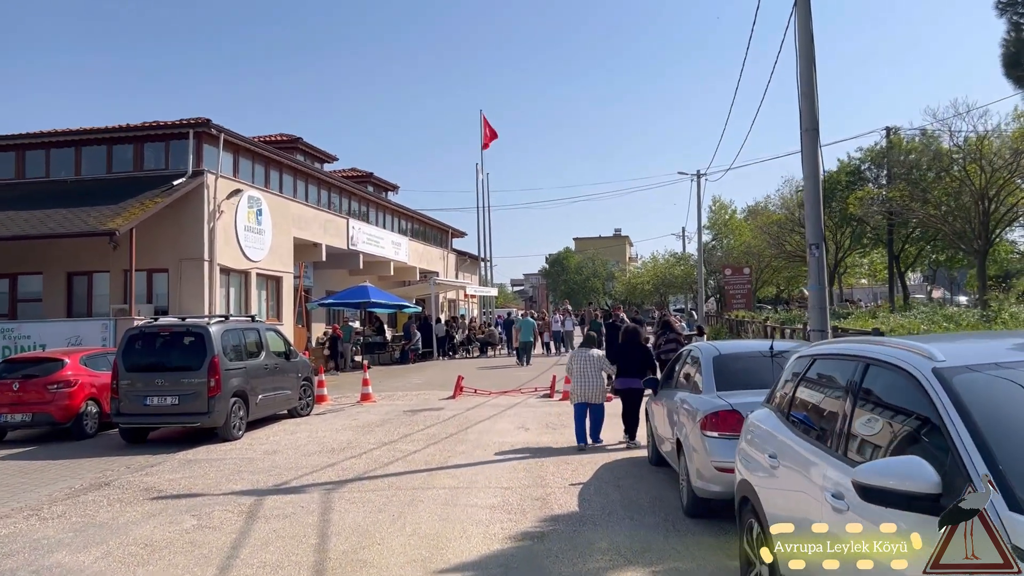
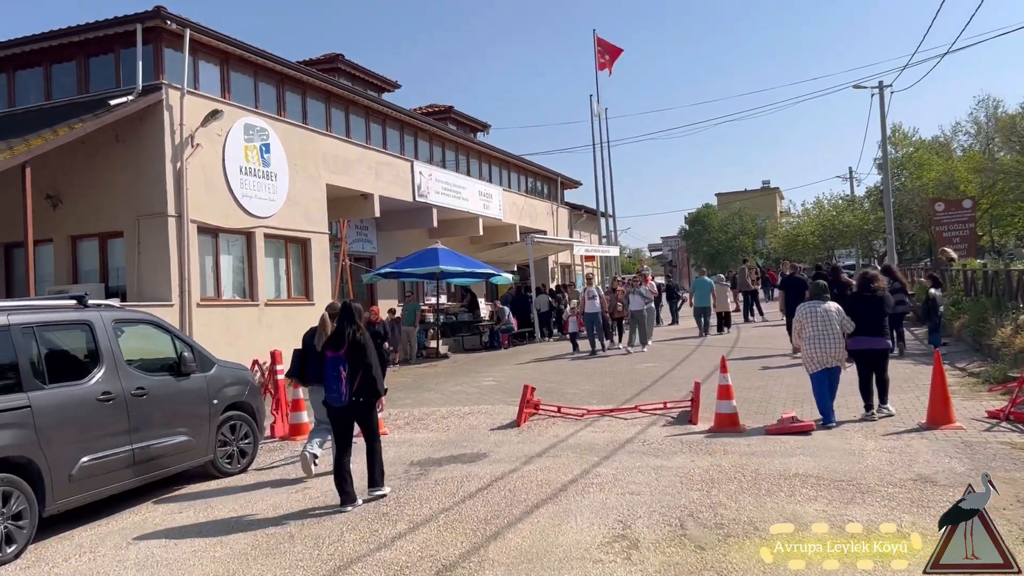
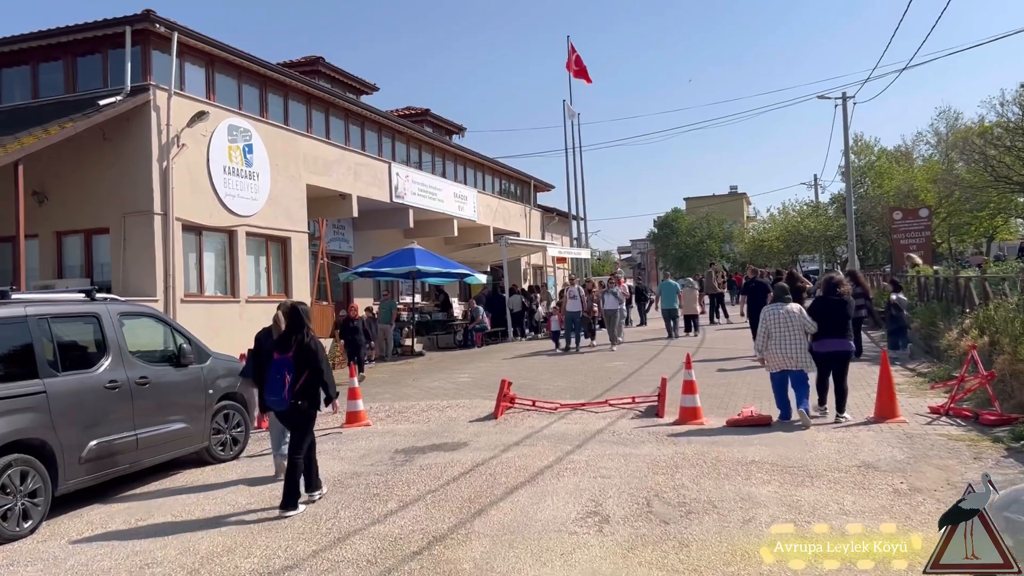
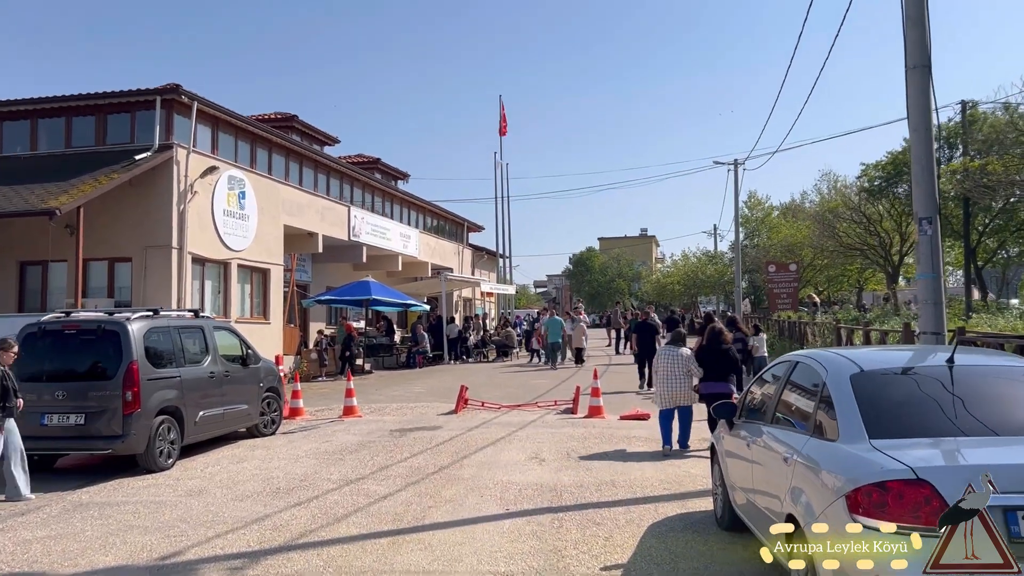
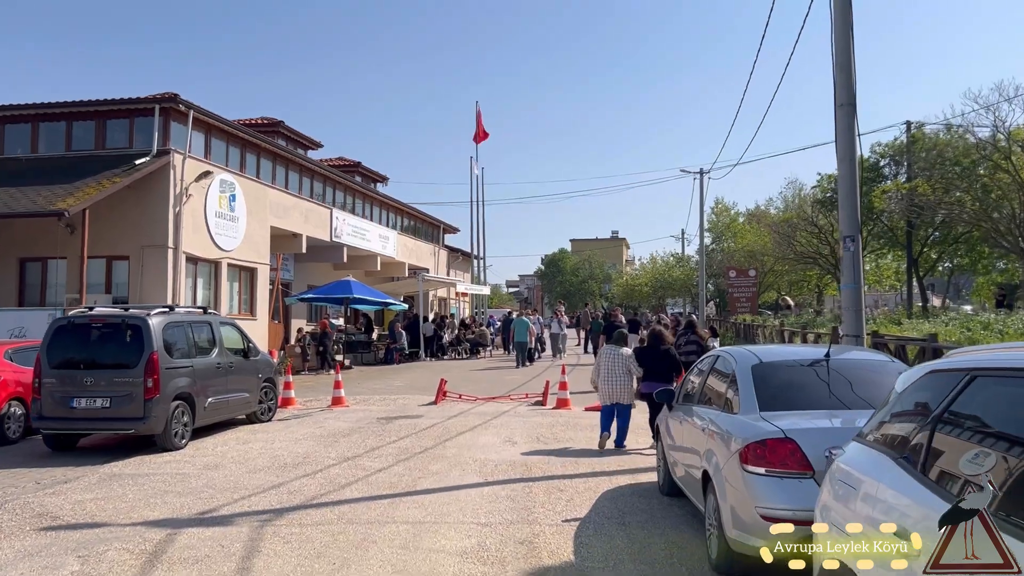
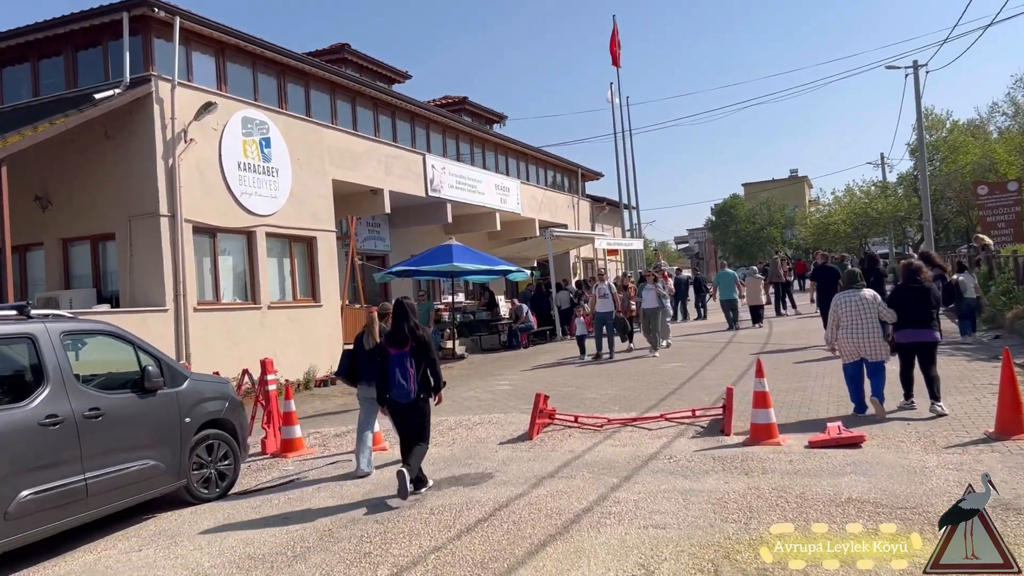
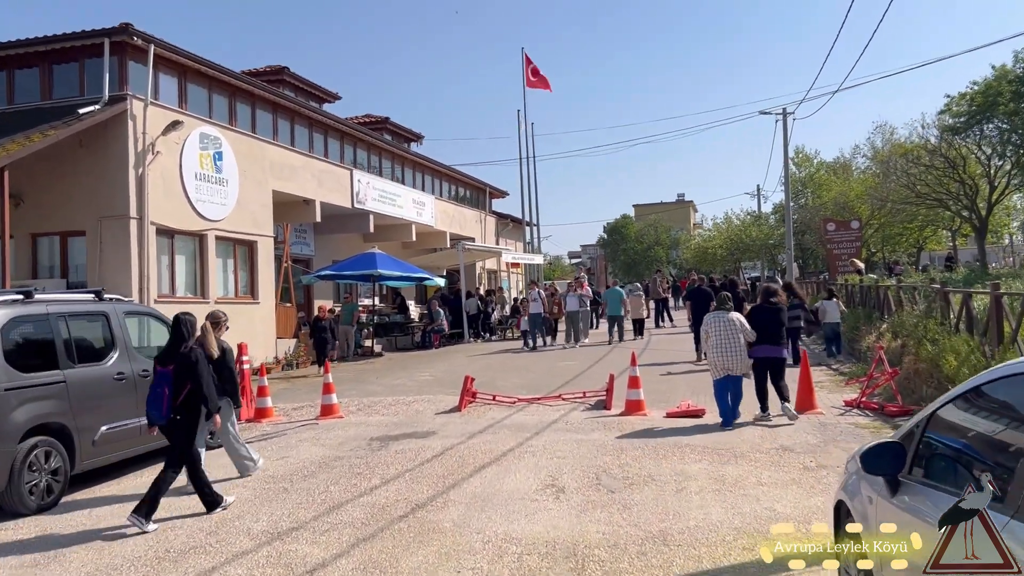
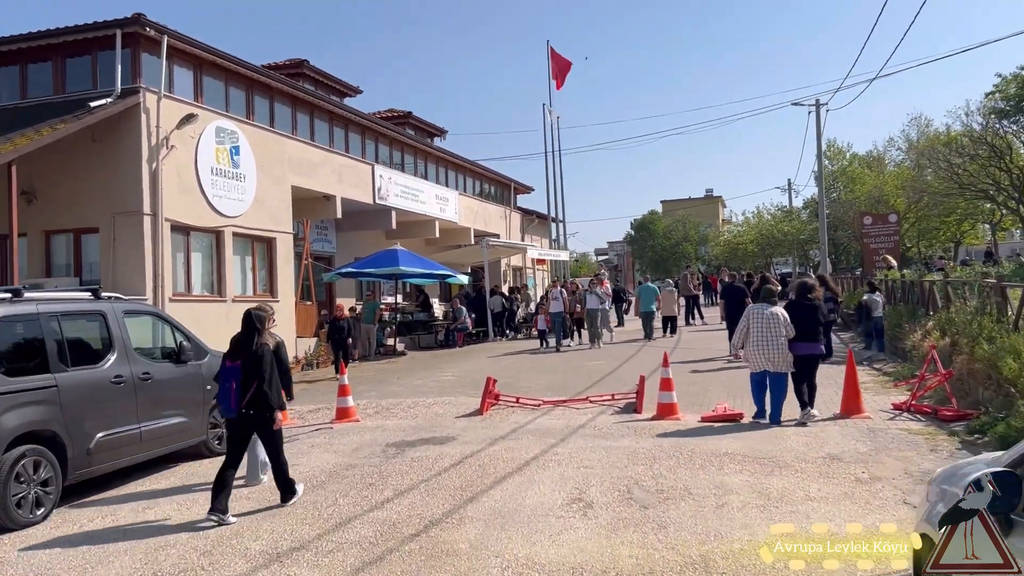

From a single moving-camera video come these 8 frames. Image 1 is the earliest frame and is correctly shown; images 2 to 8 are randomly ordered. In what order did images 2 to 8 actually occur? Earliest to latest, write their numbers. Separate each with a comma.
5, 4, 7, 8, 3, 2, 6
